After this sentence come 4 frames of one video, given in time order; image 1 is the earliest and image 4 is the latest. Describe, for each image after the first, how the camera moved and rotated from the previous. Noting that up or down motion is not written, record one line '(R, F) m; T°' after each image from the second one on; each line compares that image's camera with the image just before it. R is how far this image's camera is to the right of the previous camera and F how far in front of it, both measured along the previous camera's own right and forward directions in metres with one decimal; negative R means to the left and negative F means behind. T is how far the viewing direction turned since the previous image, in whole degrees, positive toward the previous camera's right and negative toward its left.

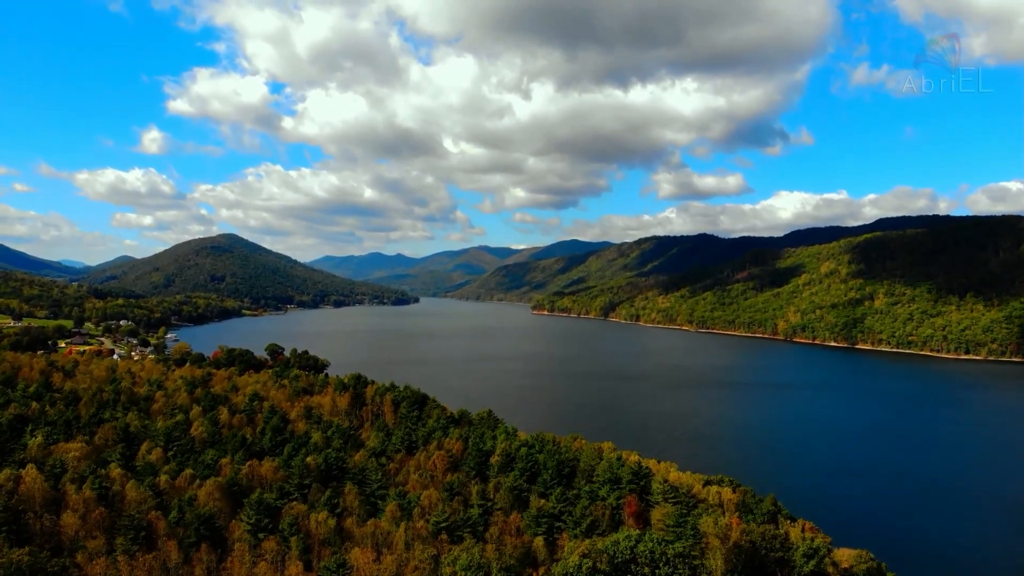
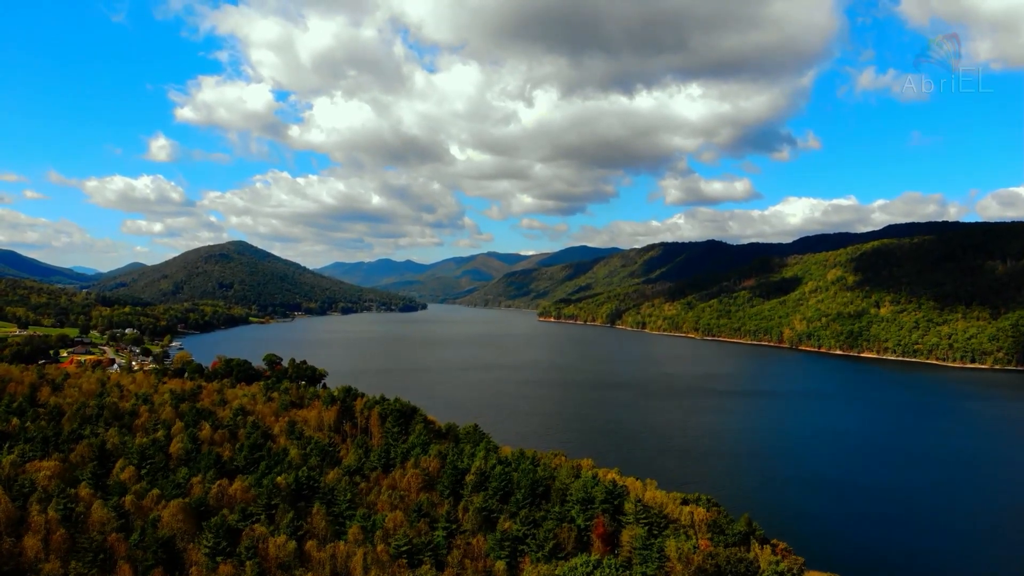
(+1.5, 0.0) m; -1°
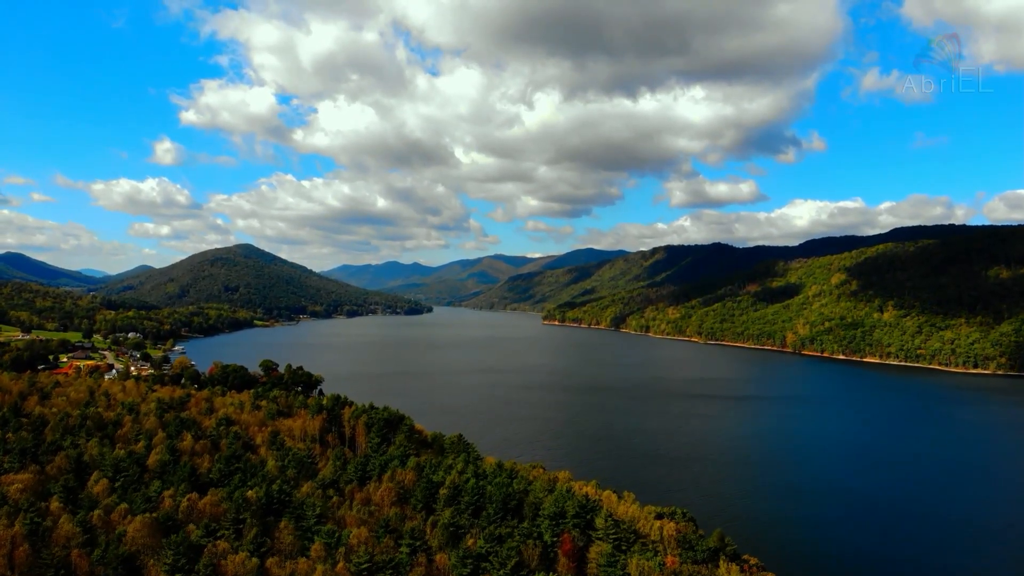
(+1.4, 0.0) m; -1°
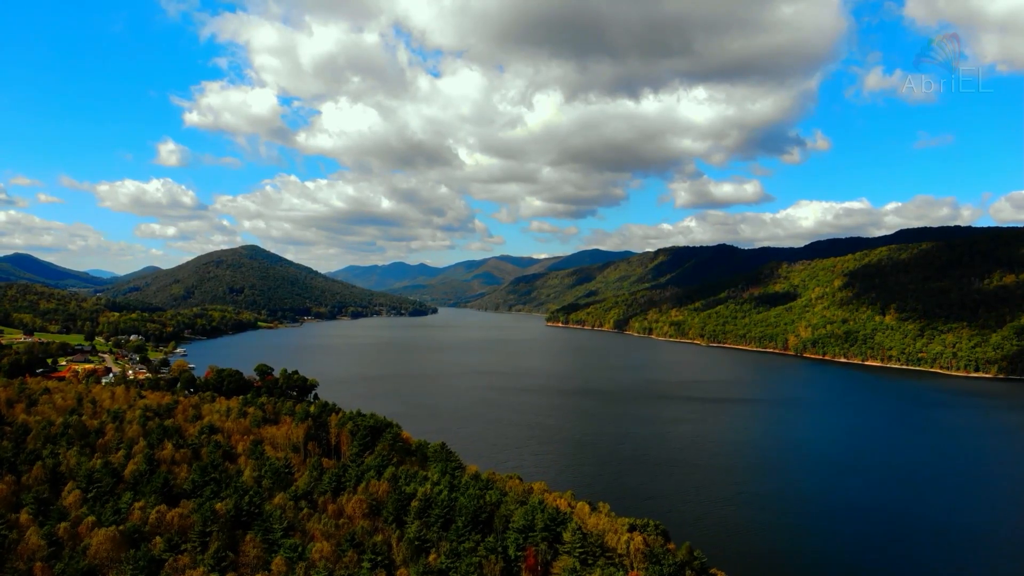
(+1.5, -0.1) m; 0°
